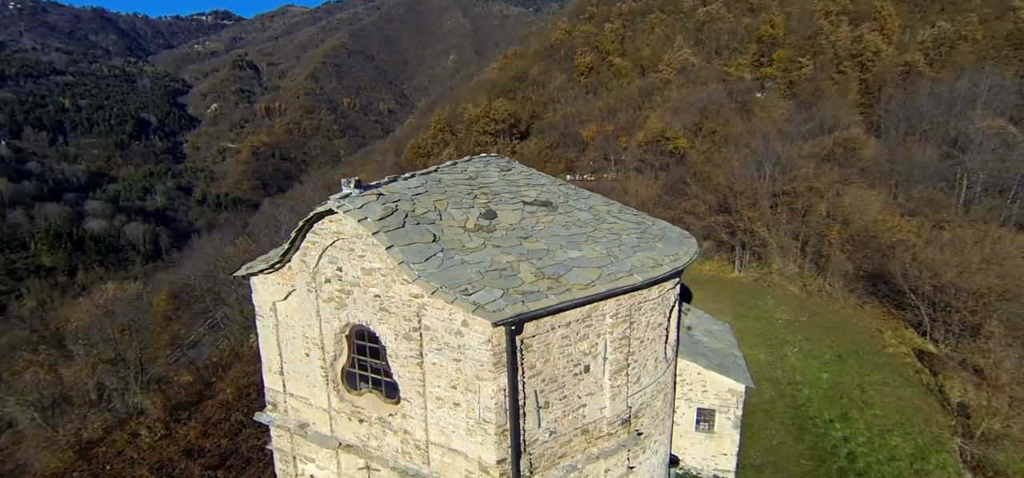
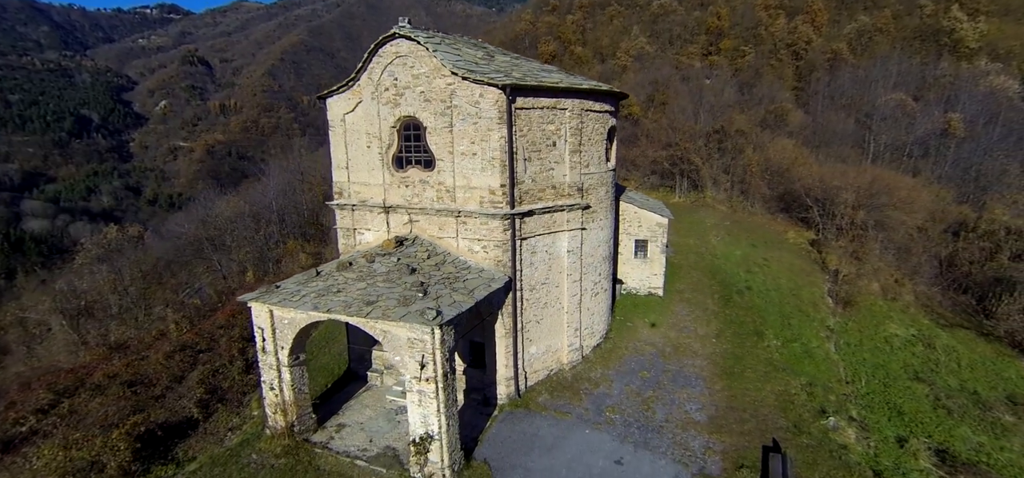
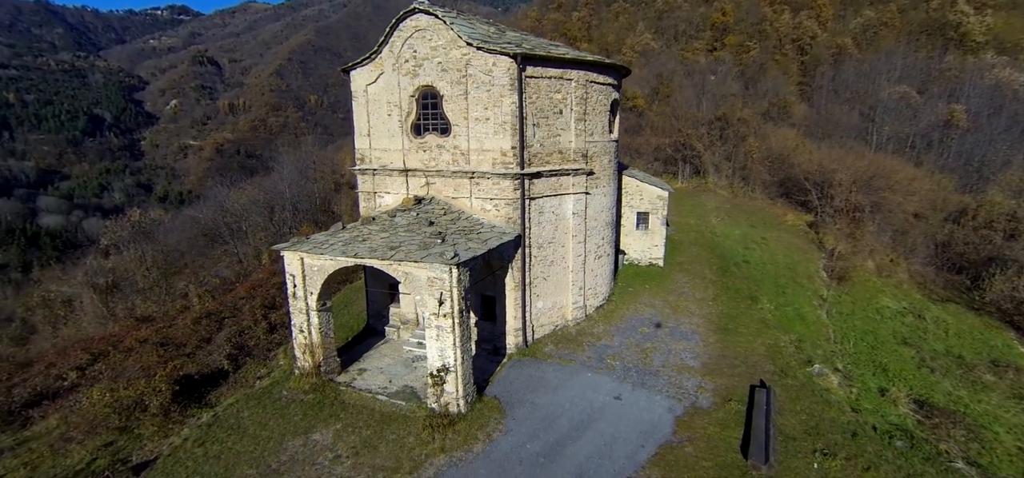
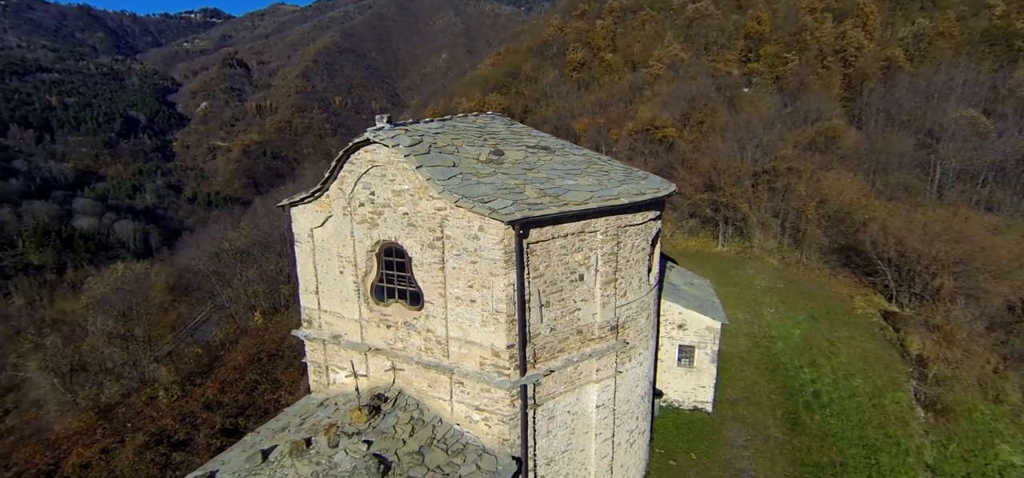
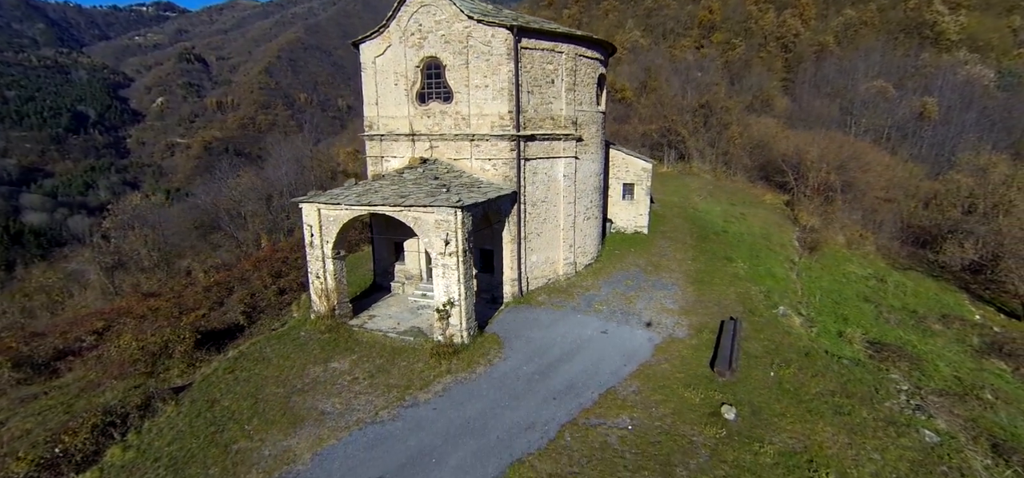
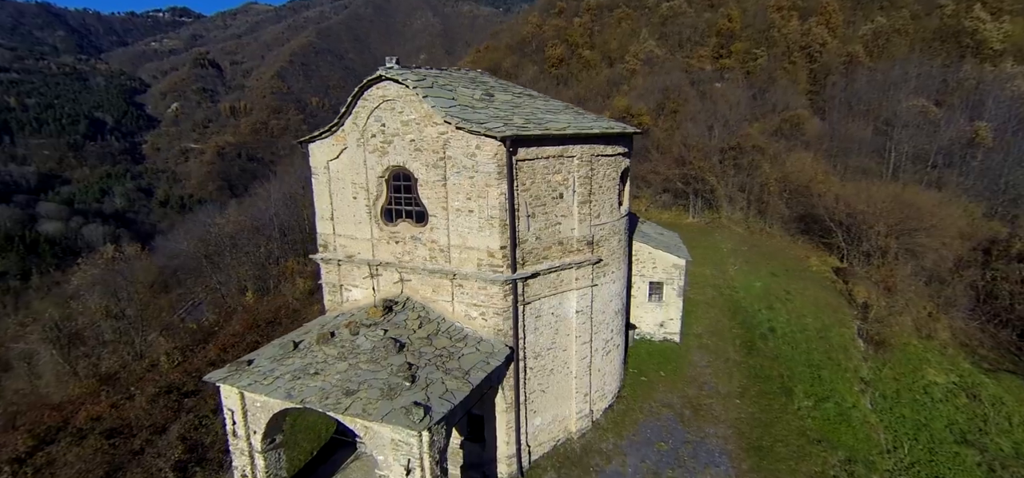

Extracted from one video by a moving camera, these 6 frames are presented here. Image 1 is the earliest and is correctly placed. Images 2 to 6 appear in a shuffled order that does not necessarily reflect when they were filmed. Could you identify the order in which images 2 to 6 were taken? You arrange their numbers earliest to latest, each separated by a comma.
4, 6, 2, 3, 5
